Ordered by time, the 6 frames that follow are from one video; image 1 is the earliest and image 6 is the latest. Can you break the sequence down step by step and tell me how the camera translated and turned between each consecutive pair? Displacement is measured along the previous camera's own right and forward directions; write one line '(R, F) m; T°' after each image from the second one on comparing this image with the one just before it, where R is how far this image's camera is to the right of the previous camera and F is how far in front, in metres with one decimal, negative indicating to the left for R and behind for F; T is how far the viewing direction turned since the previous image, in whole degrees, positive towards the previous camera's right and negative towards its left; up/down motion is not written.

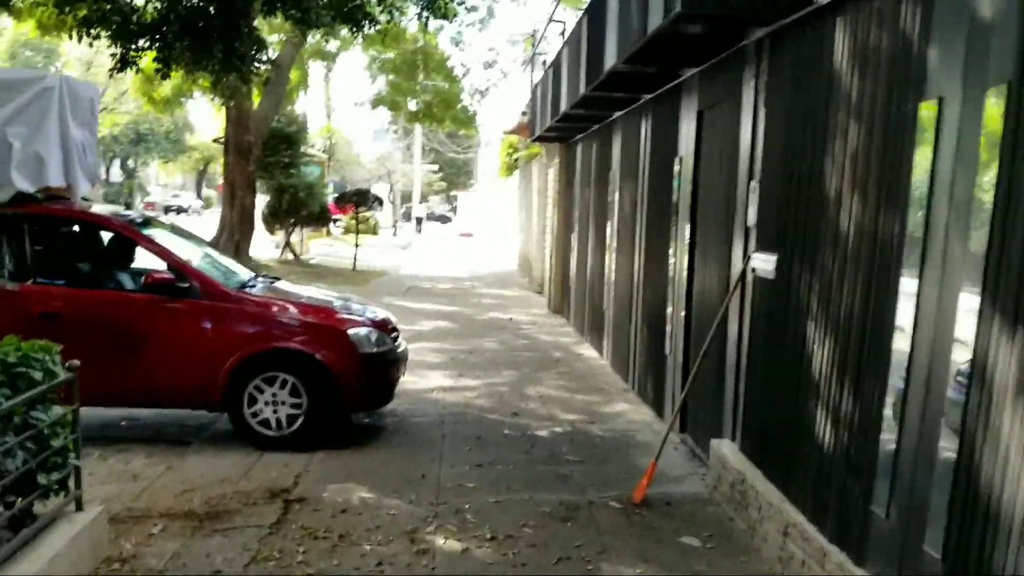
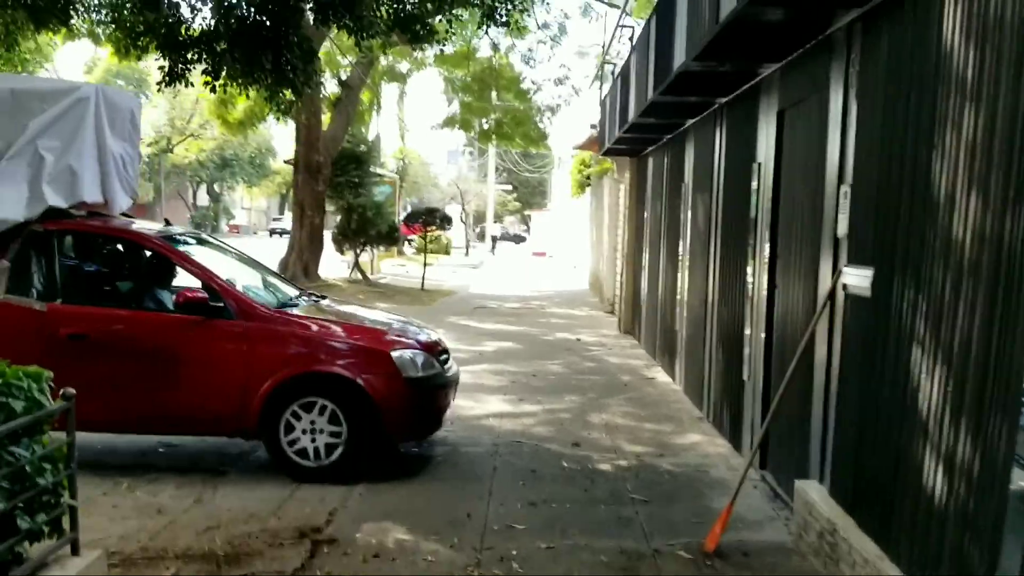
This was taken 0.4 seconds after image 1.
(+0.1, +0.5) m; -5°
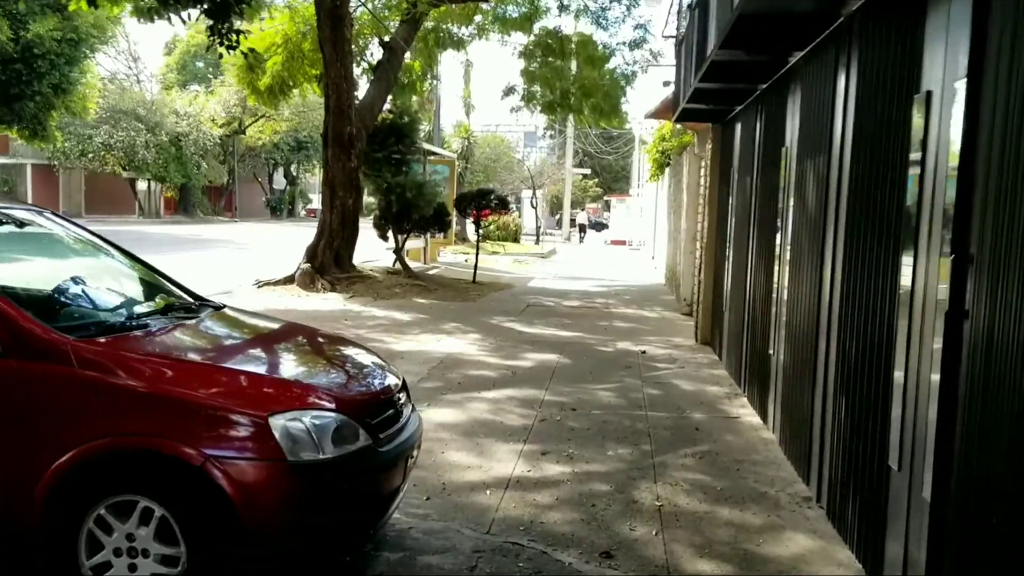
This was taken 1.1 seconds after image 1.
(+0.4, +2.4) m; -5°
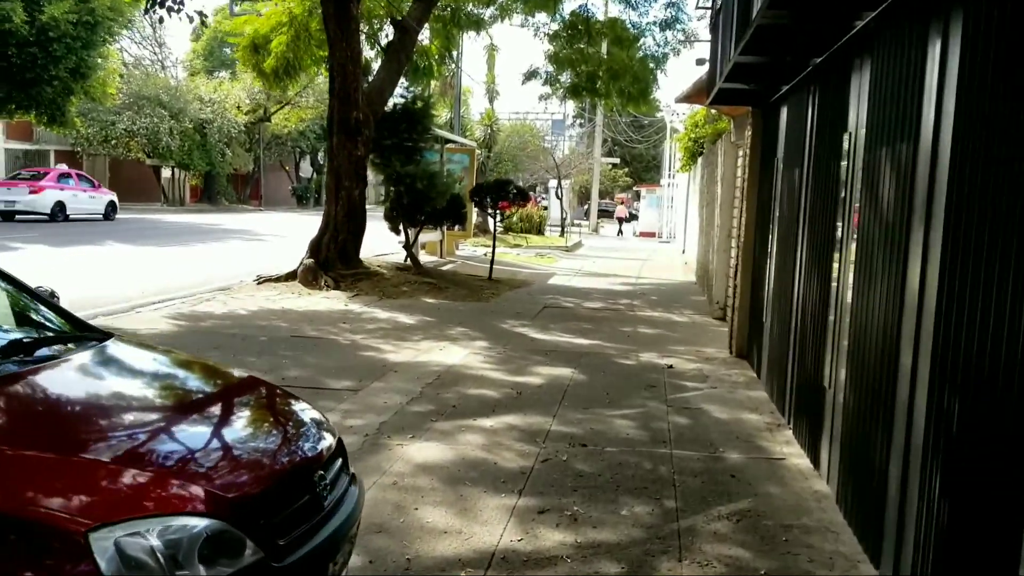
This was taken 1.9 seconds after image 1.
(+0.2, +1.1) m; -2°
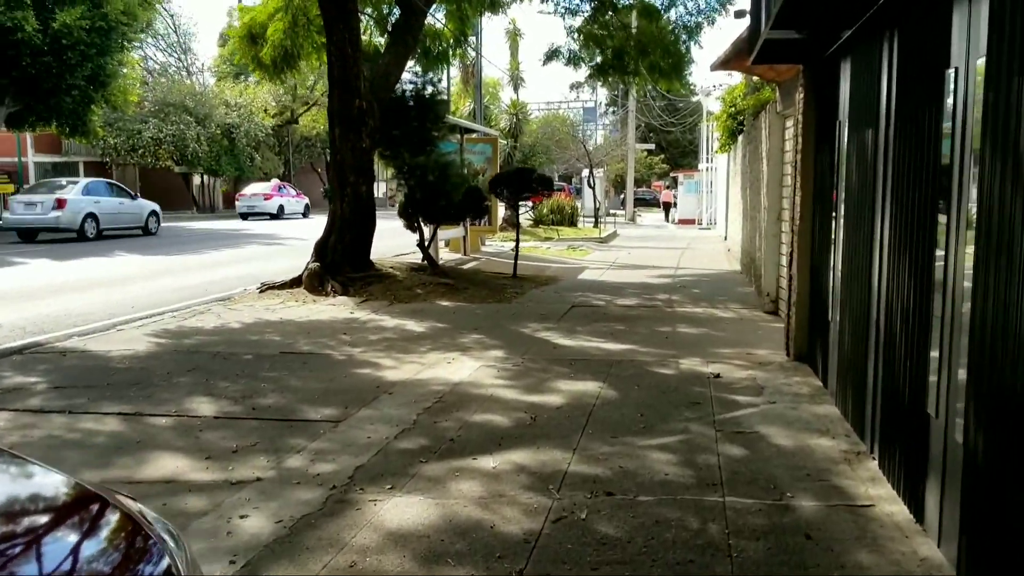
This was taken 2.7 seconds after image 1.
(+0.2, +1.3) m; -3°
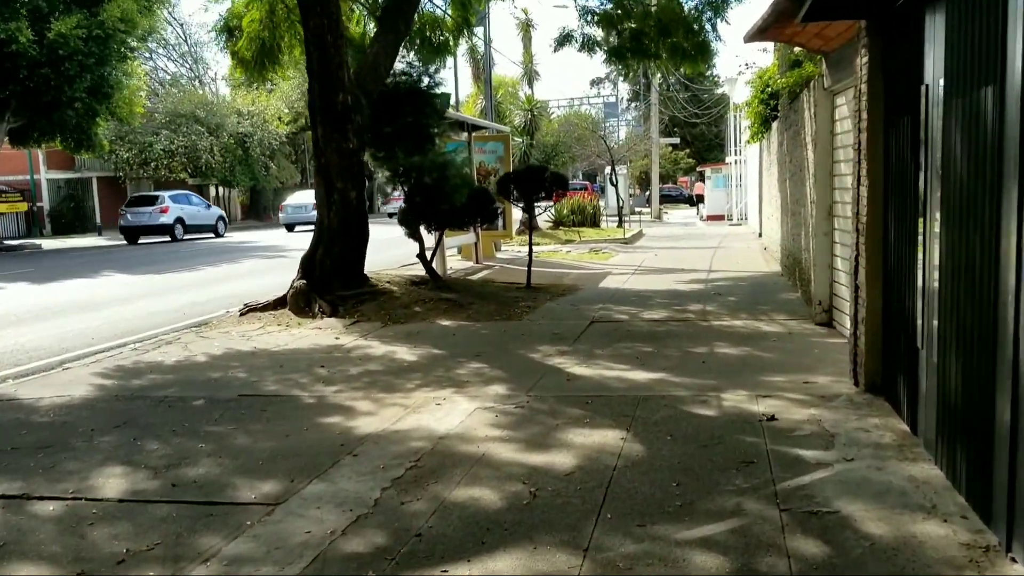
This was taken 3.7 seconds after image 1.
(+0.2, +1.5) m; -2°
